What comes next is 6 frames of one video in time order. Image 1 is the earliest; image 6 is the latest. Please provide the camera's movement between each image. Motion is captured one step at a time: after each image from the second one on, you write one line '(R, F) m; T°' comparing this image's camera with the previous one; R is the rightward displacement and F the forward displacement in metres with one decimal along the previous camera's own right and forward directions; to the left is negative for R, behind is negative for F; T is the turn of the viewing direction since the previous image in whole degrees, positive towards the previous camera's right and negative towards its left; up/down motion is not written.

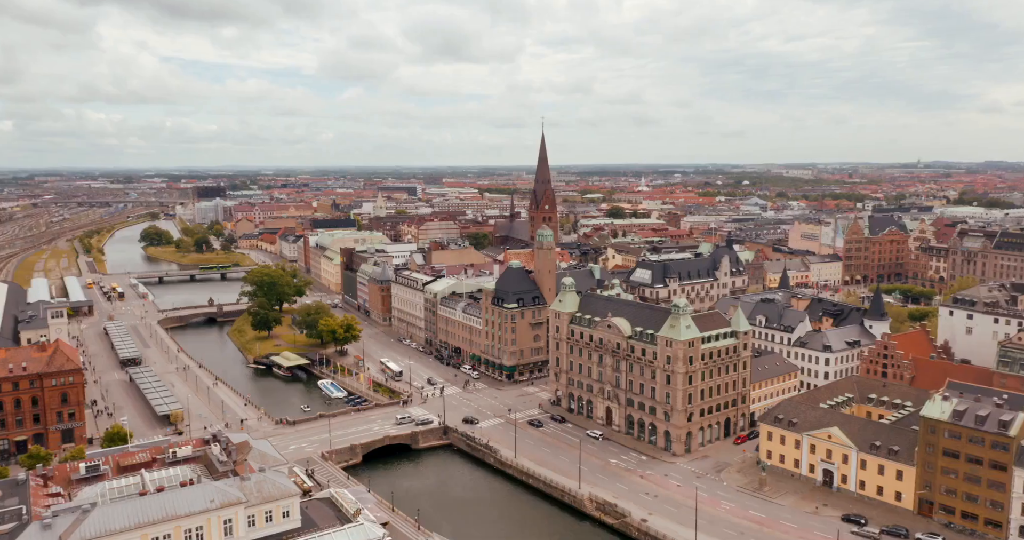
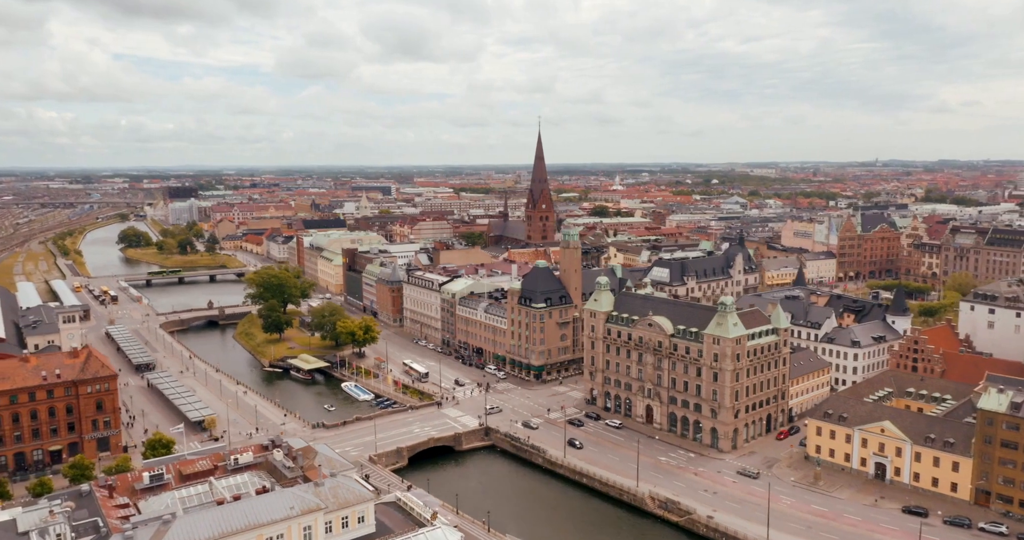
(-8.2, +0.3) m; +3°
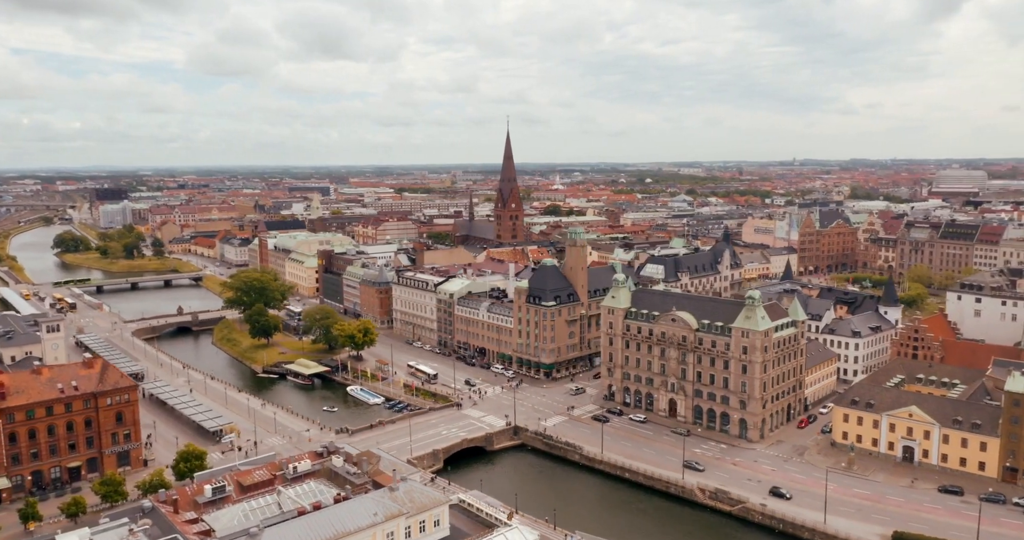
(-10.5, +0.5) m; +6°
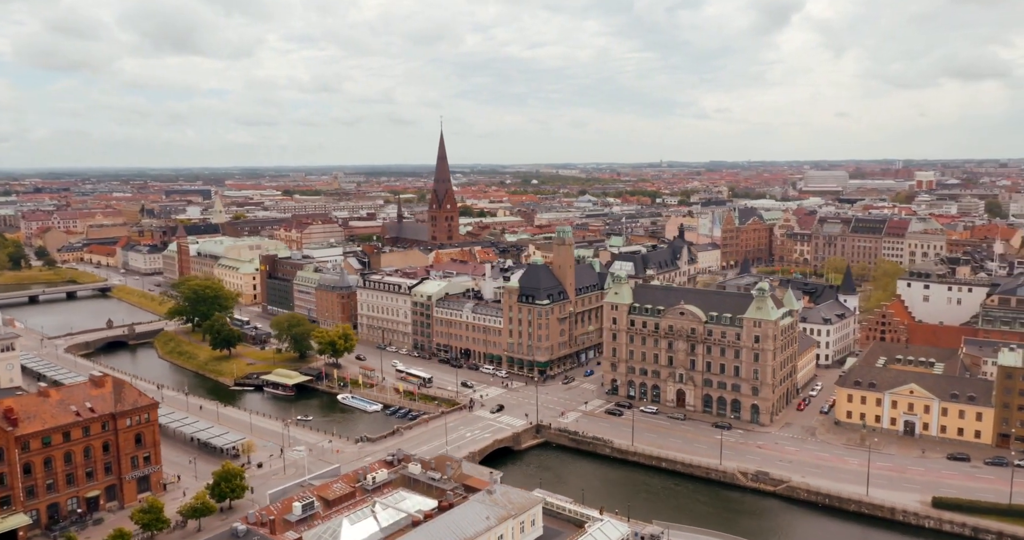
(-15.5, +1.2) m; +10°
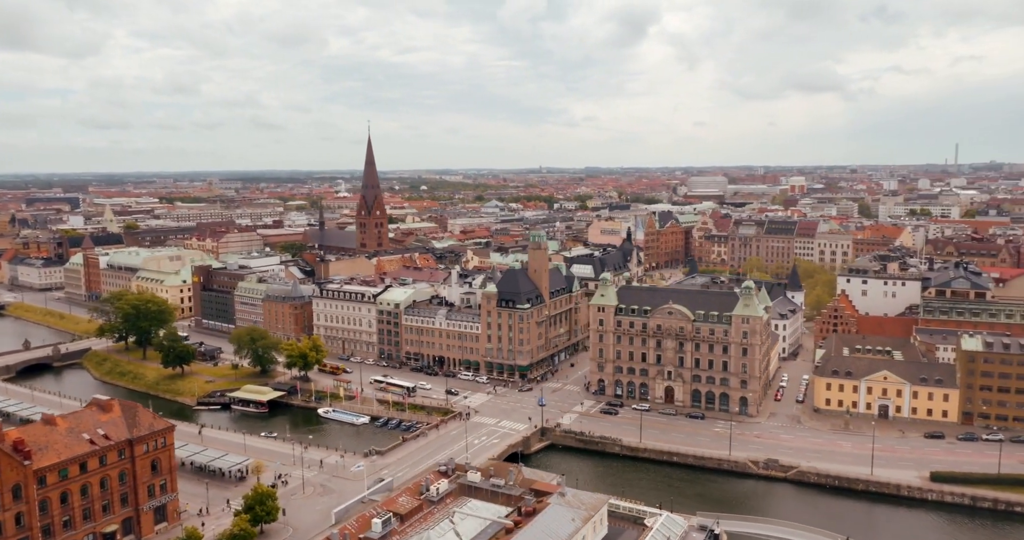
(-13.3, +0.9) m; +9°
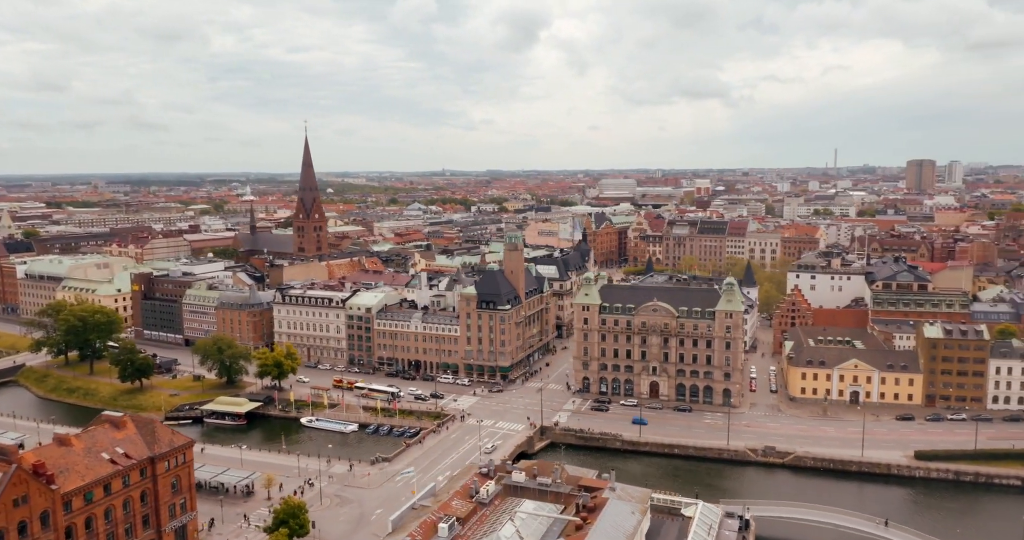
(-10.5, +0.6) m; +8°
